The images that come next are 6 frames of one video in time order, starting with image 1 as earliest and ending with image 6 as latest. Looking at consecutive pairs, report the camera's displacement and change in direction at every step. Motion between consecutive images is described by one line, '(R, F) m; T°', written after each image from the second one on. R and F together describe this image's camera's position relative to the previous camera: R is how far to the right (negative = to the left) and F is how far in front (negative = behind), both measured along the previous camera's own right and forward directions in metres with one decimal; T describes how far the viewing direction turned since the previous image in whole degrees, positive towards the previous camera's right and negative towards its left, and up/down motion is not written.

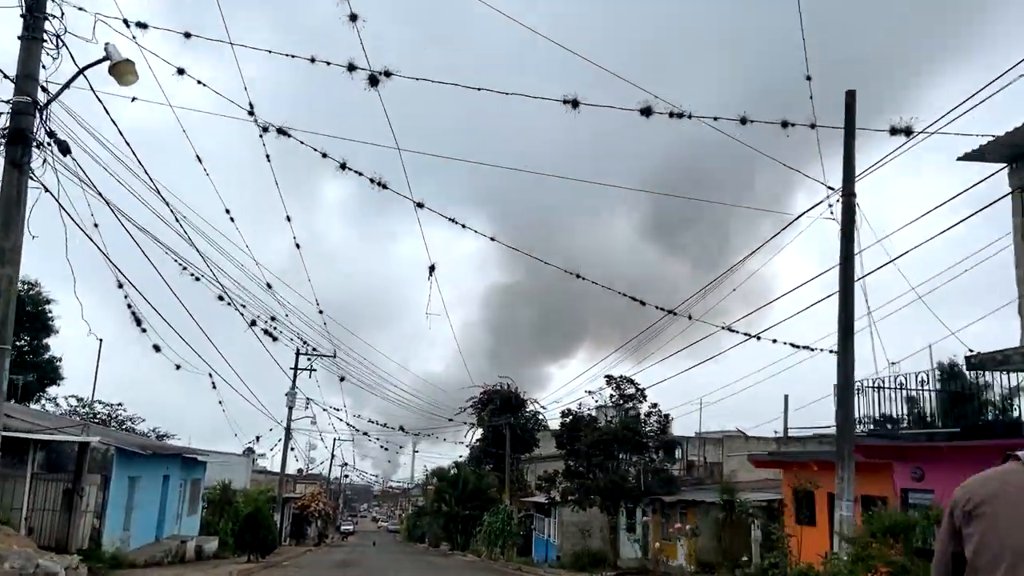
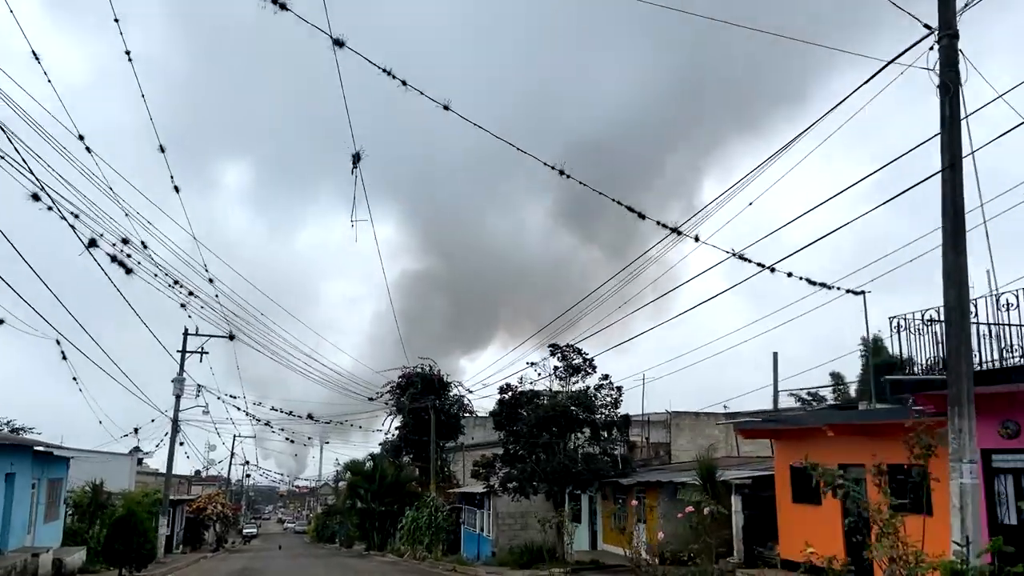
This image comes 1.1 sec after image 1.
(-0.6, +4.1) m; +7°
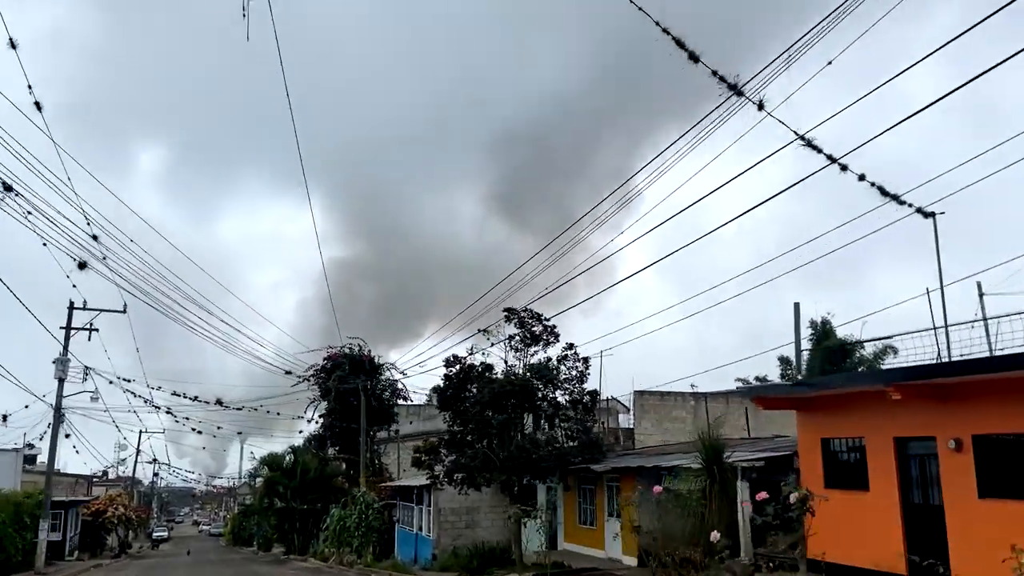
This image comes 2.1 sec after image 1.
(-0.6, +3.9) m; +5°
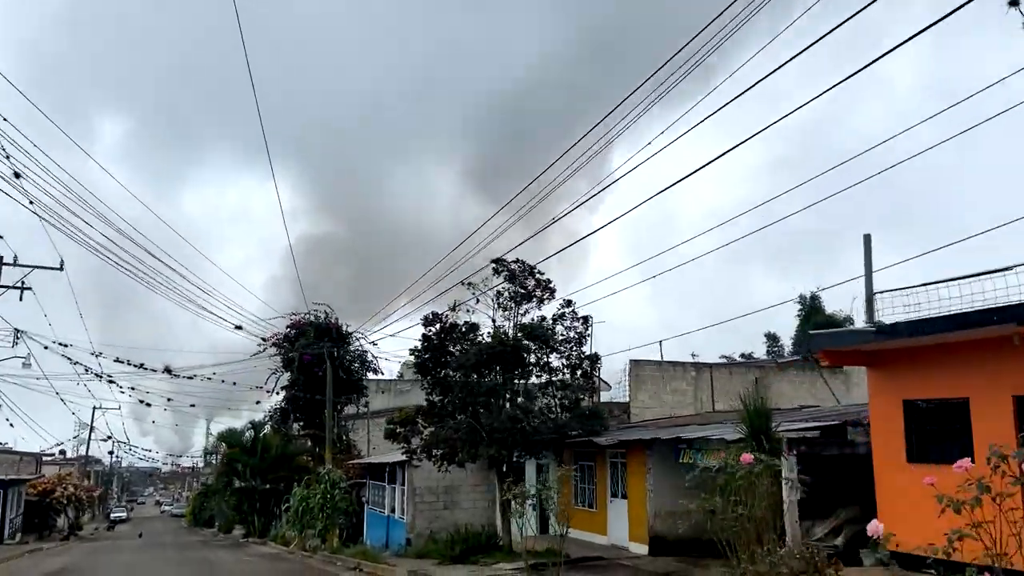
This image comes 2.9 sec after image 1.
(-0.4, +3.0) m; +2°
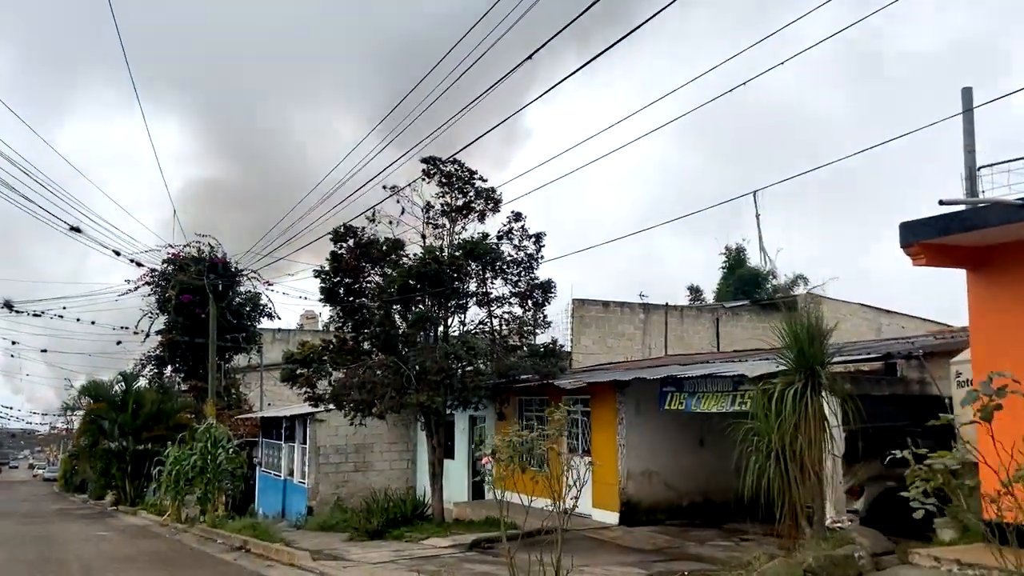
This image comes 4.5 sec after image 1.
(-0.6, +3.8) m; +7°
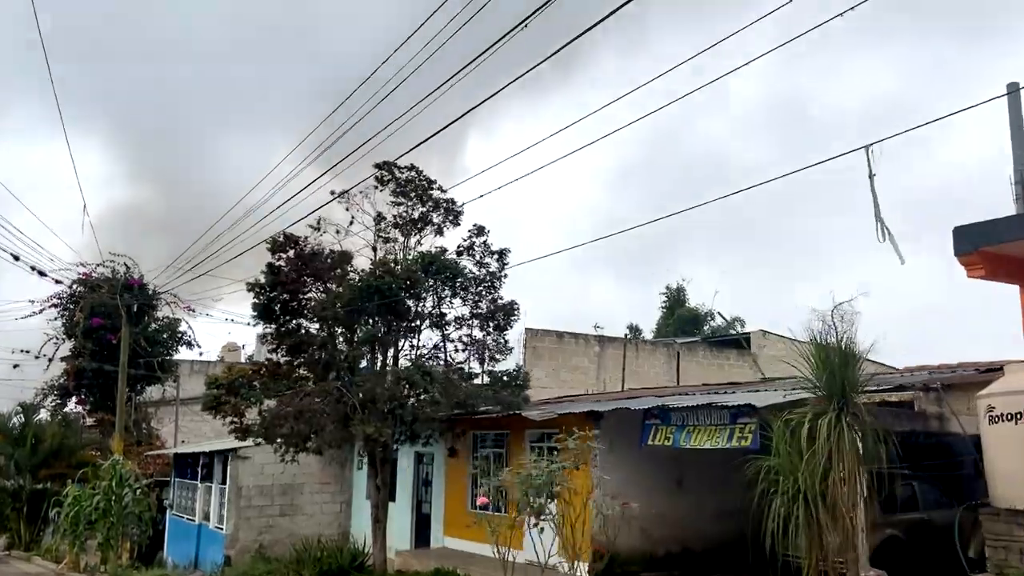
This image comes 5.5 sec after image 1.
(-0.5, +1.5) m; +5°
